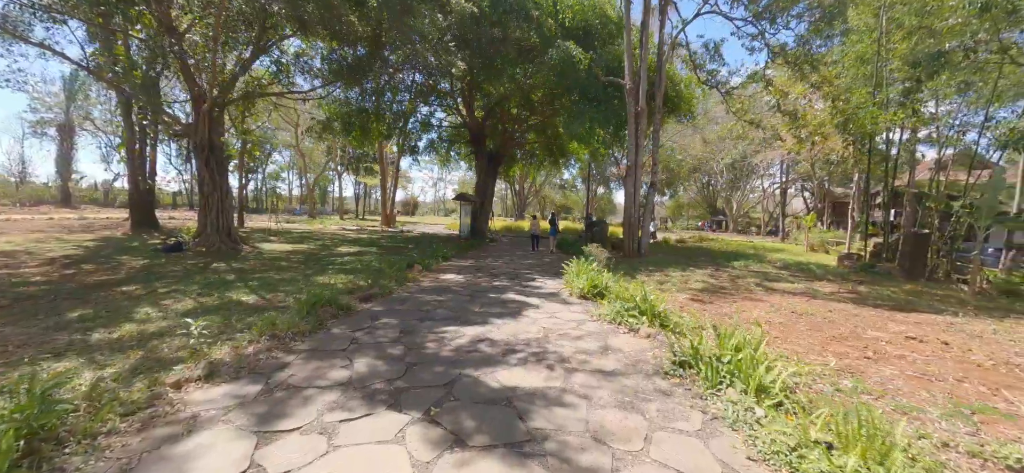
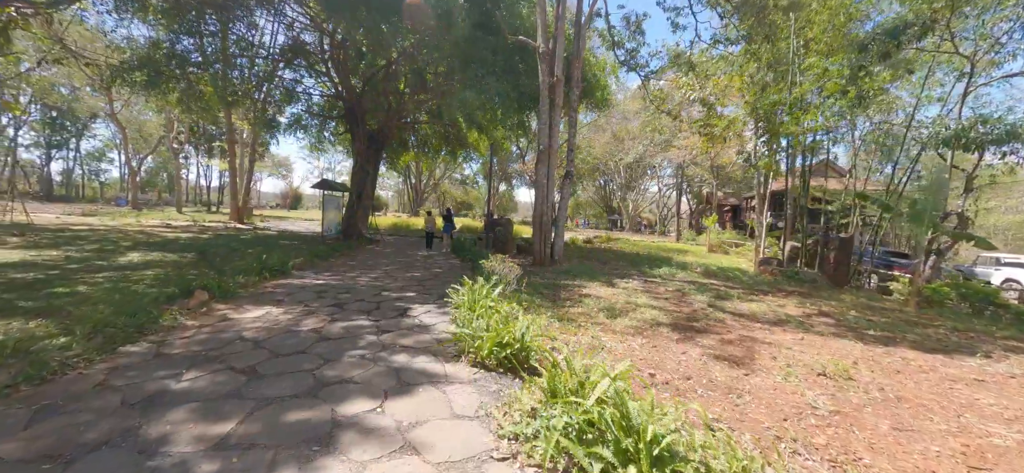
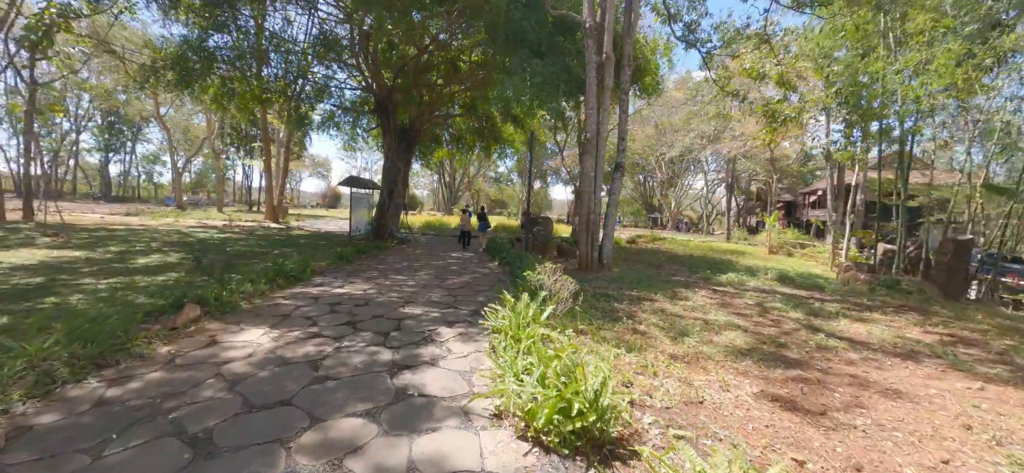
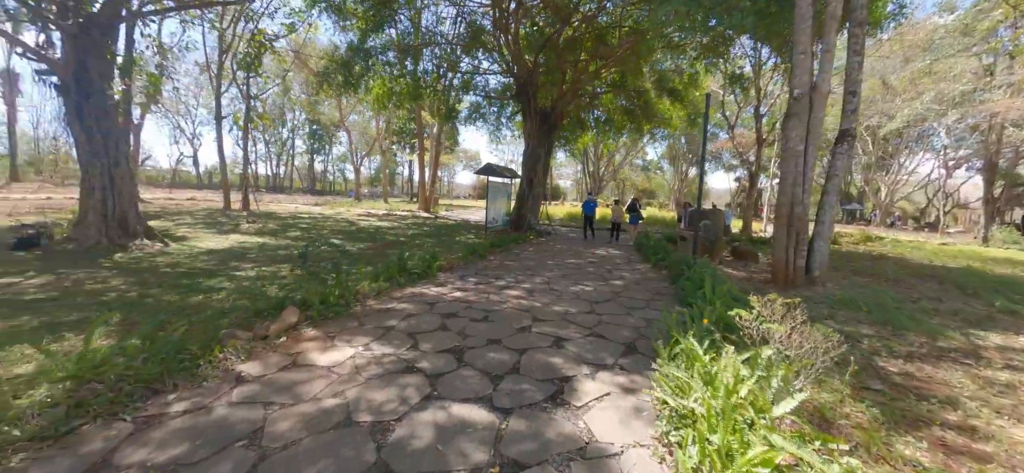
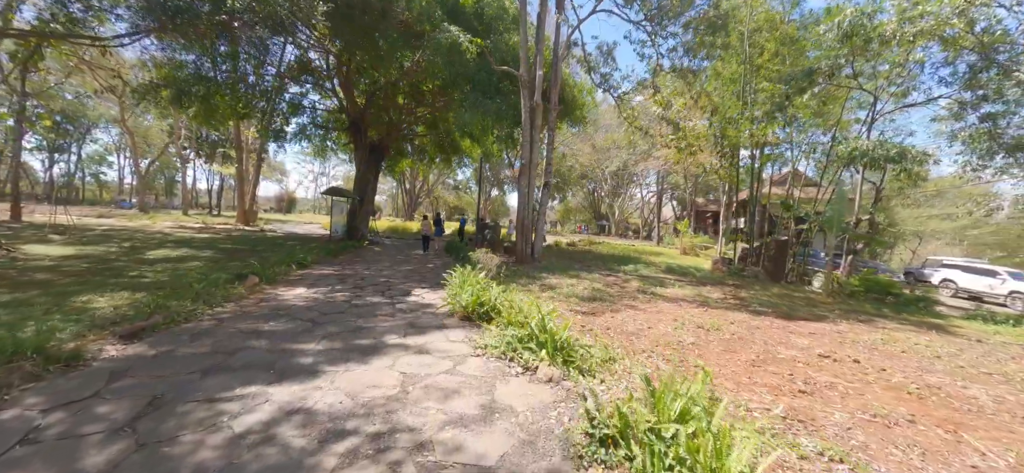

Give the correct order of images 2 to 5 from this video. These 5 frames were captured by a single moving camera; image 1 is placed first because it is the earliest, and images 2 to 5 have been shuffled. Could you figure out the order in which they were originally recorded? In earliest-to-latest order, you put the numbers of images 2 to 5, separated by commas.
5, 2, 3, 4
